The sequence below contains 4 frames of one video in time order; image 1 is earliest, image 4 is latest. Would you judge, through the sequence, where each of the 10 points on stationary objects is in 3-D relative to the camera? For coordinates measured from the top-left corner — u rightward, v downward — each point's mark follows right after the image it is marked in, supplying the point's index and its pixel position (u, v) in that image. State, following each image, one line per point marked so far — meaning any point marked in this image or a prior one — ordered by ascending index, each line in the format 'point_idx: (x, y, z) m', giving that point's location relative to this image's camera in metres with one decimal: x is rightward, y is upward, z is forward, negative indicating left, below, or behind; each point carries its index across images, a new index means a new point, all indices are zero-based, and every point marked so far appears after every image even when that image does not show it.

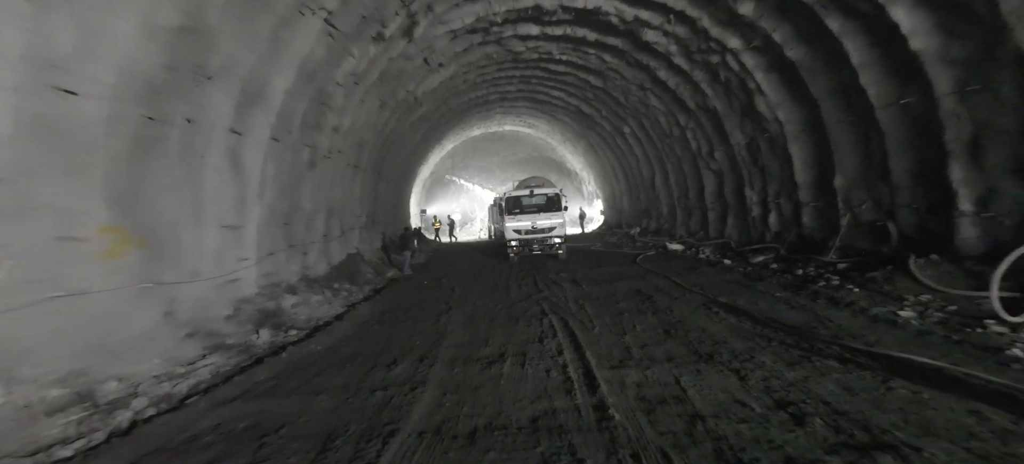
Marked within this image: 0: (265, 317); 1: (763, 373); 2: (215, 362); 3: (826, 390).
0: (-3.5, -1.2, +5.5) m
1: (+2.6, -1.4, +3.9) m
2: (-3.2, -1.4, +4.1) m
3: (+2.9, -1.4, +3.4) m
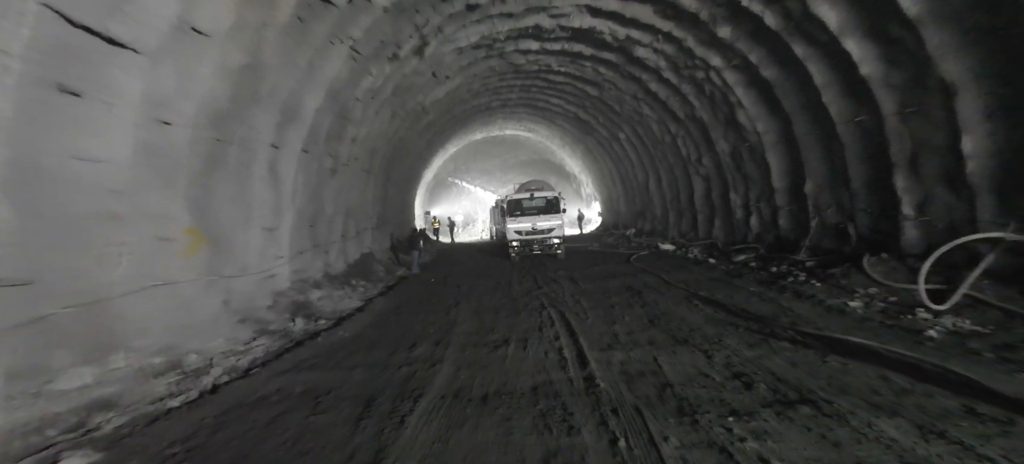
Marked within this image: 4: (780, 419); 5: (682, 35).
0: (-3.5, -1.2, +6.2) m
1: (+2.6, -1.5, +4.7) m
2: (-3.2, -1.4, +4.9) m
3: (+2.9, -1.5, +4.2) m
4: (+2.2, -1.5, +3.1) m
5: (+3.6, +4.2, +8.1) m
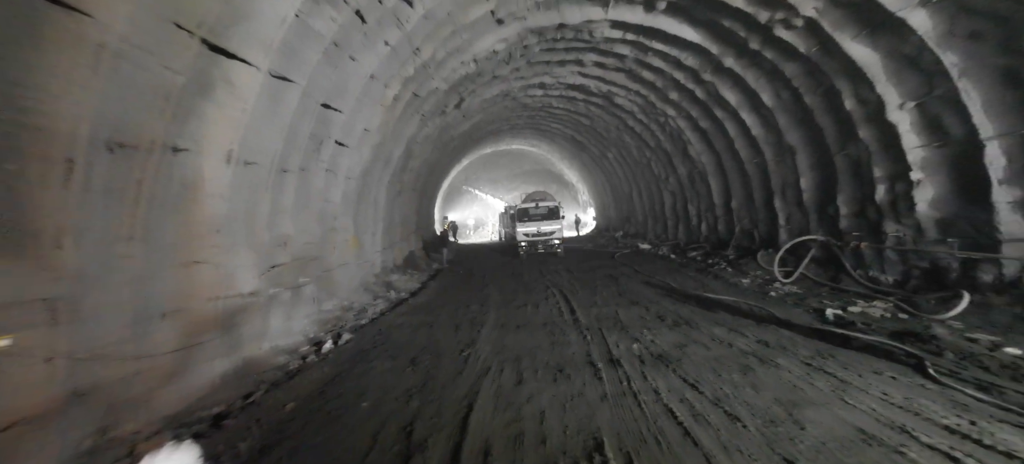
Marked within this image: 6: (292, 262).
0: (-3.1, -1.3, +9.4) m
1: (+3.0, -1.5, +7.8) m
2: (-2.8, -1.5, +8.1) m
3: (+3.3, -1.5, +7.4) m
4: (+2.6, -1.6, +6.3) m
5: (+4.0, +4.1, +11.3) m
6: (-2.9, -0.4, +5.0) m
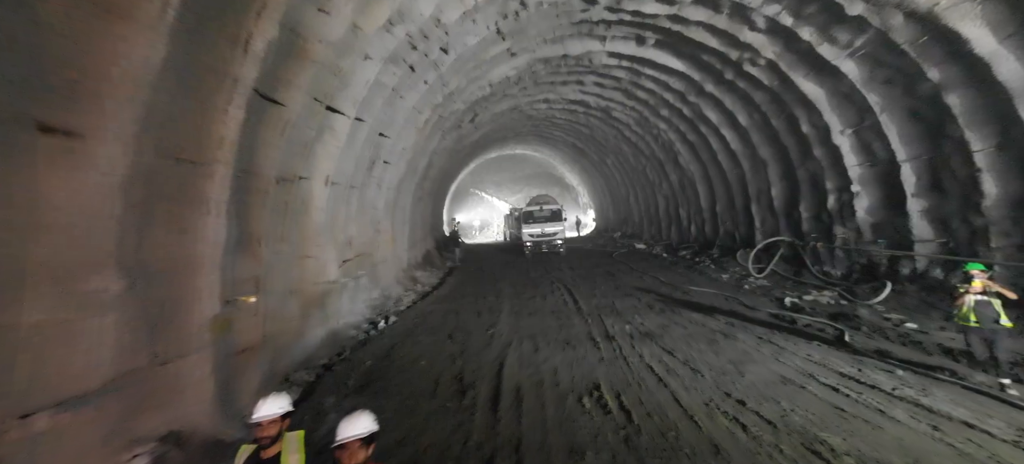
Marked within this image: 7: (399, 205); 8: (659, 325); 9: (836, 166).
0: (-2.8, -1.3, +10.7) m
1: (+3.3, -1.6, +9.1) m
2: (-2.5, -1.5, +9.3) m
3: (+3.5, -1.6, +8.6) m
4: (+2.8, -1.6, +7.6) m
5: (+4.3, +4.1, +12.6) m
6: (-2.6, -0.4, +6.3) m
7: (-2.9, +0.7, +9.3) m
8: (+2.6, -1.7, +6.8) m
9: (+6.2, +1.2, +7.3) m
